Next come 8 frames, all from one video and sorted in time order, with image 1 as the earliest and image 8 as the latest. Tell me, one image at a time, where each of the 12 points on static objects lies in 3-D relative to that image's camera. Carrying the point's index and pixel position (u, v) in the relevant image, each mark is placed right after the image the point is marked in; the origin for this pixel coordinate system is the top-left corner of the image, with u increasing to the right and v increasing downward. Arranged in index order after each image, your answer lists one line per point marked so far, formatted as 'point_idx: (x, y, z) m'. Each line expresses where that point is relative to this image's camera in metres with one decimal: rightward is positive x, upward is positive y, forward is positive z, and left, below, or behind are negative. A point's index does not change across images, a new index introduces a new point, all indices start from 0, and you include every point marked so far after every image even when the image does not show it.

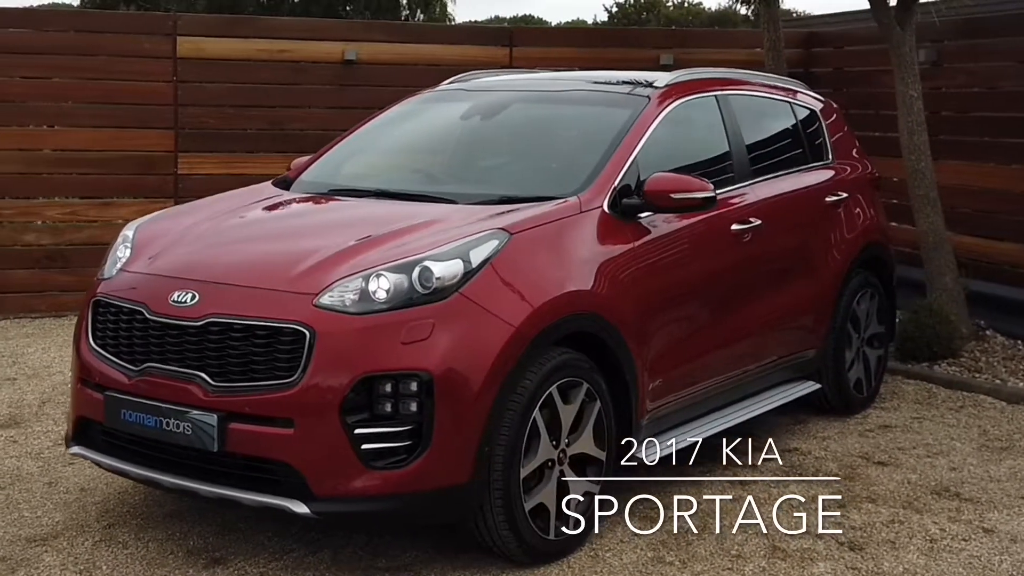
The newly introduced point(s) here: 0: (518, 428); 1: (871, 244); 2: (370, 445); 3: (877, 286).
0: (0.0, -0.4, +3.8) m
1: (+1.7, +0.2, +6.1) m
2: (-0.4, -0.4, +3.6) m
3: (+1.8, 0.0, +6.1) m
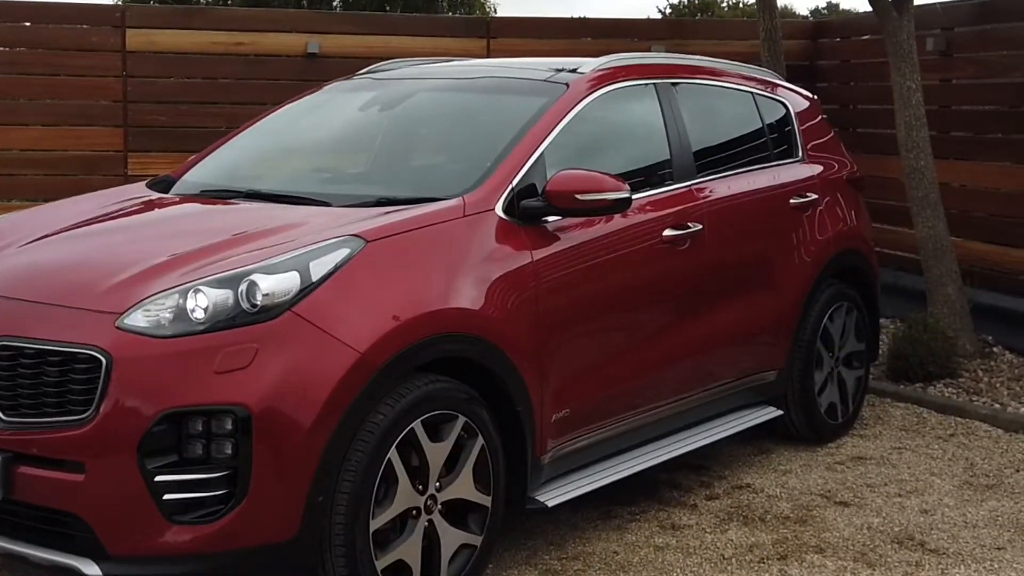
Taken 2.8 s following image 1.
0: (-0.4, -0.5, +3.2) m
1: (+1.4, +0.2, +5.4) m
2: (-0.8, -0.5, +3.0) m
3: (+1.5, -0.1, +5.5) m
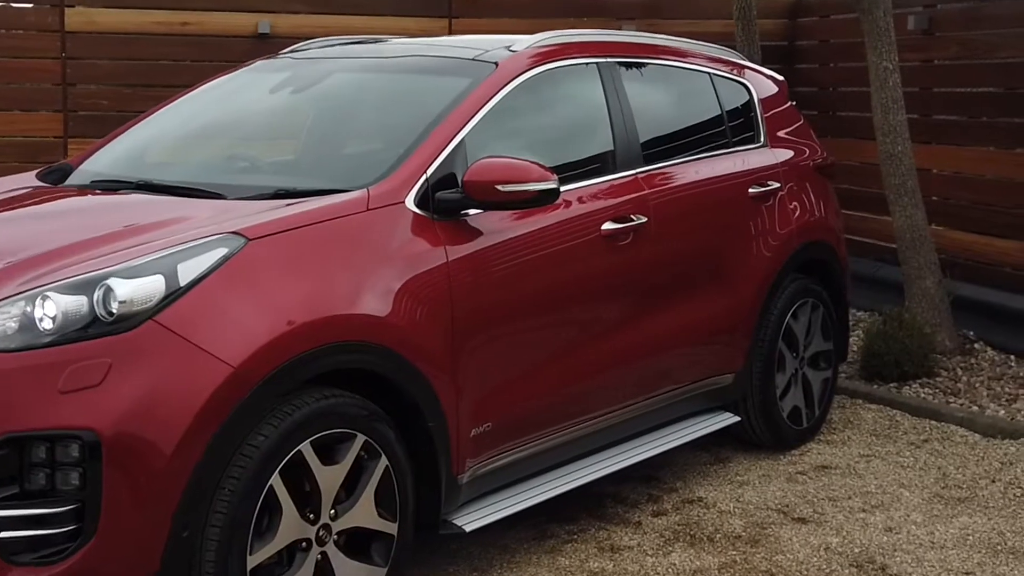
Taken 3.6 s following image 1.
0: (-0.6, -0.5, +2.8) m
1: (+1.2, +0.2, +5.0) m
2: (-1.0, -0.5, +2.6) m
3: (+1.2, 0.0, +5.1) m
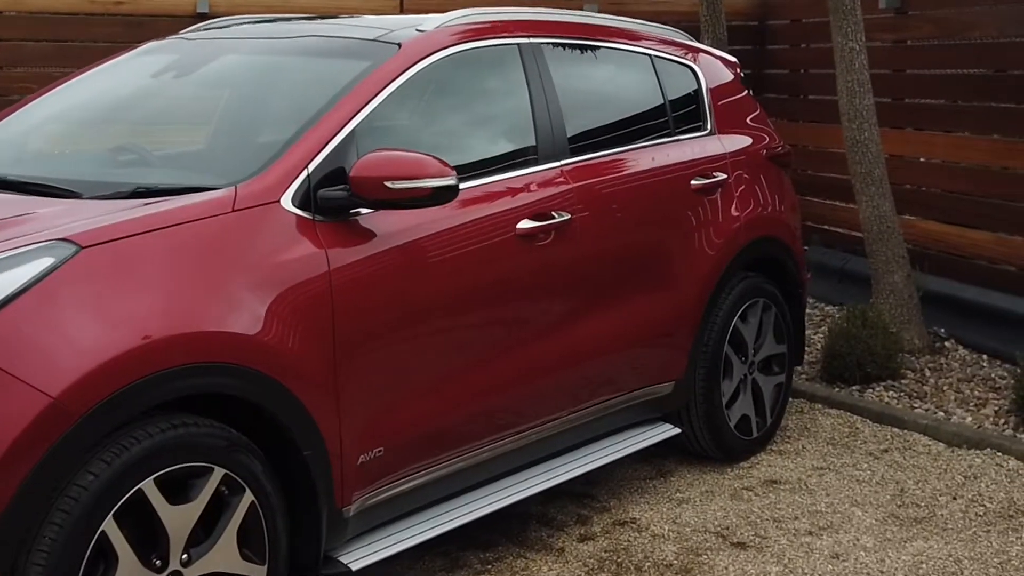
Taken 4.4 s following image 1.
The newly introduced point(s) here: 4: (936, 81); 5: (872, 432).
0: (-0.9, -0.5, +2.4) m
1: (+0.9, +0.2, +4.7) m
2: (-1.3, -0.5, +2.3) m
3: (+1.0, 0.0, +4.7) m
4: (+2.3, +1.1, +6.8) m
5: (+1.4, -0.6, +5.0) m
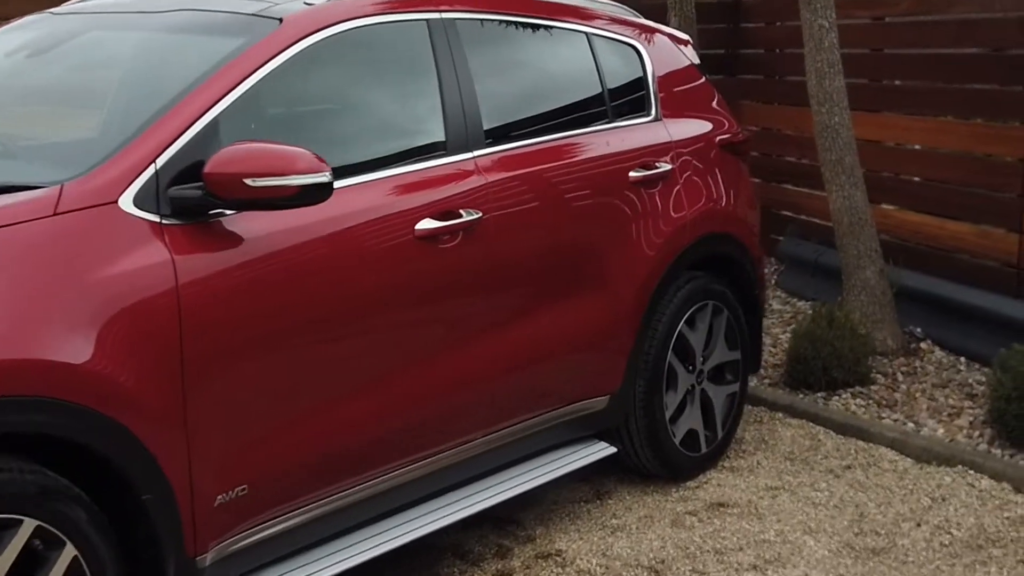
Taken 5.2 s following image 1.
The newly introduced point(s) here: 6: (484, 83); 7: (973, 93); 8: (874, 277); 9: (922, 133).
0: (-1.1, -0.5, +2.0) m
1: (+0.7, +0.2, +4.2) m
2: (-1.5, -0.6, +1.8) m
3: (+0.7, 0.0, +4.3) m
4: (+2.0, +1.1, +6.3) m
5: (+1.2, -0.6, +4.6) m
6: (-0.1, +0.6, +3.6) m
7: (+2.2, +0.9, +5.9) m
8: (+1.6, +0.1, +5.6) m
9: (+2.0, +0.8, +6.3) m
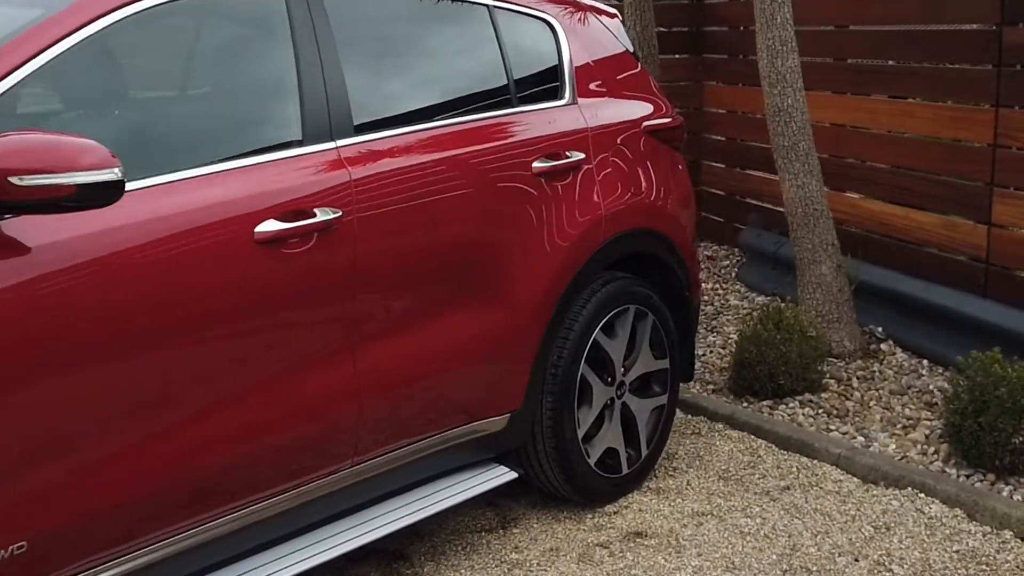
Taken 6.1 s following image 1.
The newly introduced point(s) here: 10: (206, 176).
0: (-1.4, -0.6, +1.6) m
1: (+0.4, +0.2, +3.8) m
2: (-1.9, -0.6, +1.4) m
3: (+0.4, 0.0, +3.9) m
4: (+1.7, +1.2, +5.9) m
5: (+0.9, -0.6, +4.1) m
6: (-0.4, +0.6, +3.2) m
7: (+1.9, +0.9, +5.4) m
8: (+1.3, +0.1, +5.1) m
9: (+1.7, +0.8, +5.8) m
10: (-0.6, +0.2, +2.7) m
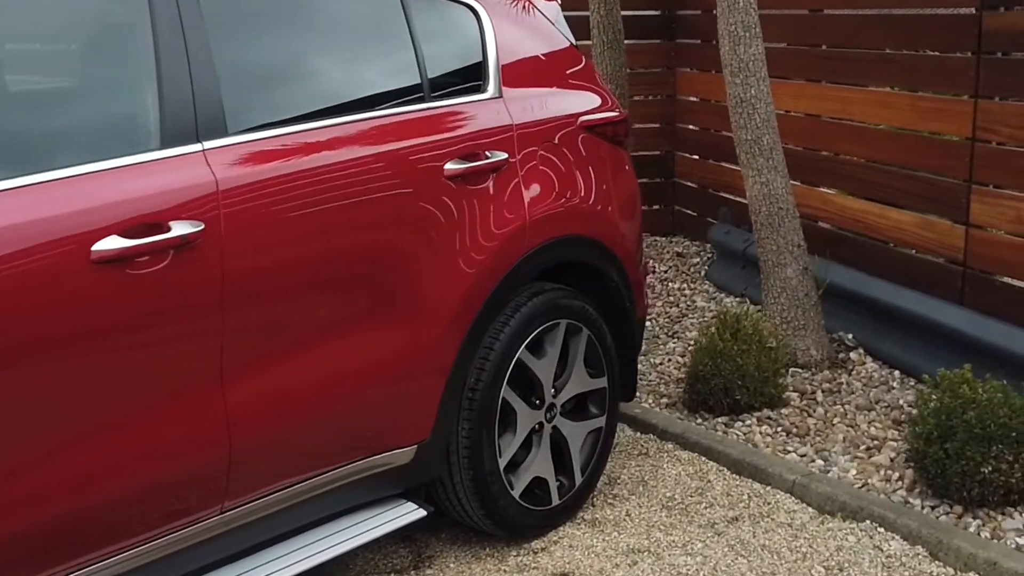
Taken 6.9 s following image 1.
0: (-1.6, -0.7, +1.3) m
1: (+0.1, +0.1, +3.4) m
2: (-2.1, -0.7, +1.1) m
3: (+0.2, -0.1, +3.5) m
4: (+1.5, +1.2, +5.5) m
5: (+0.6, -0.6, +3.8) m
6: (-0.6, +0.5, +2.8) m
7: (+1.6, +0.9, +5.1) m
8: (+1.1, 0.0, +4.8) m
9: (+1.5, +0.8, +5.5) m
10: (-0.9, +0.2, +2.4) m
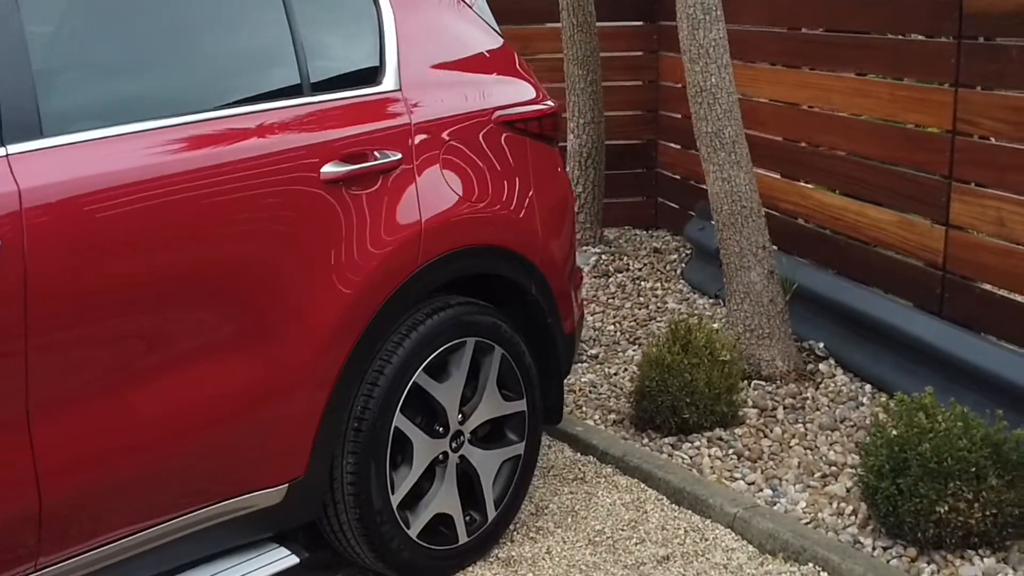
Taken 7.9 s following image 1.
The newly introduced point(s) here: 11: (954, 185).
0: (-1.9, -0.7, +1.0) m
1: (-0.1, +0.1, +3.1) m
2: (-2.4, -0.8, +0.8) m
3: (0.0, -0.1, +3.2) m
4: (+1.3, +1.2, +5.1) m
5: (+0.4, -0.6, +3.4) m
6: (-0.9, +0.5, +2.5) m
7: (+1.4, +0.9, +4.7) m
8: (+0.9, 0.0, +4.4) m
9: (+1.3, +0.8, +5.1) m
10: (-1.1, +0.1, +2.0) m
11: (+1.5, +0.4, +4.3) m
